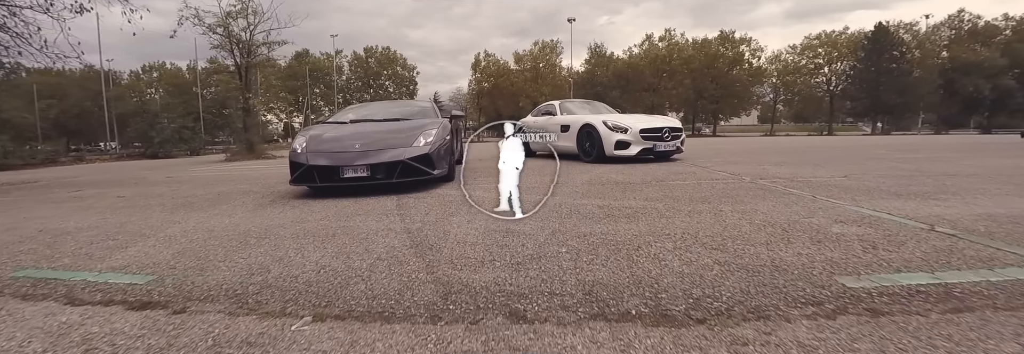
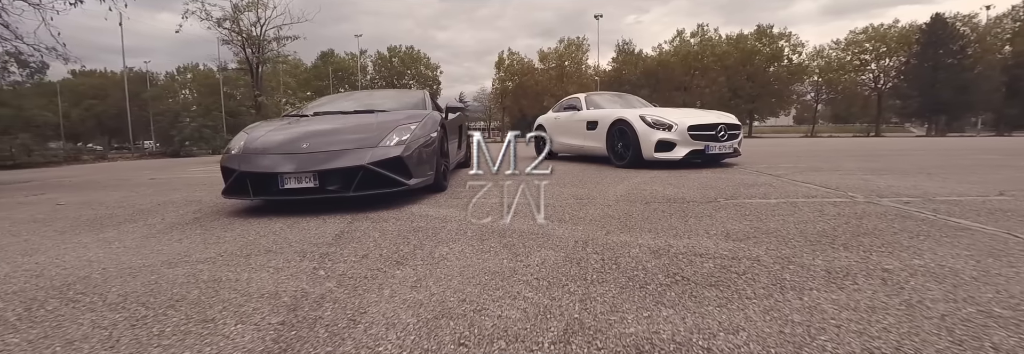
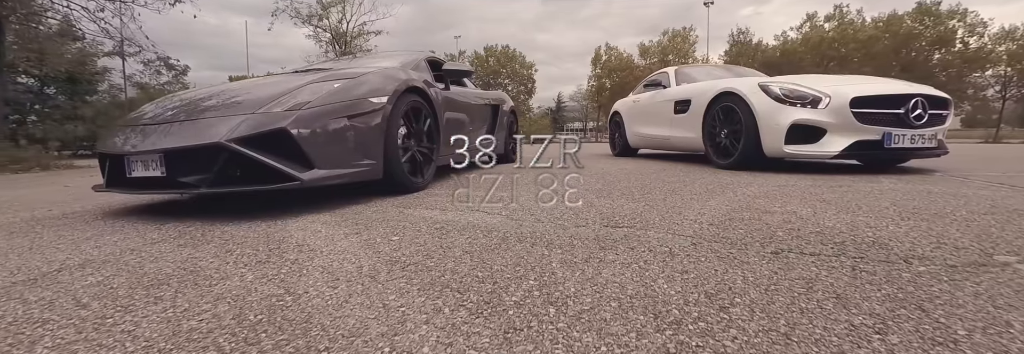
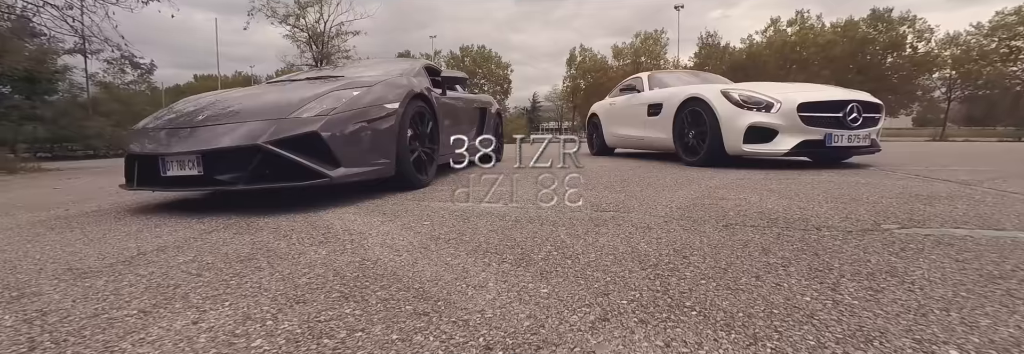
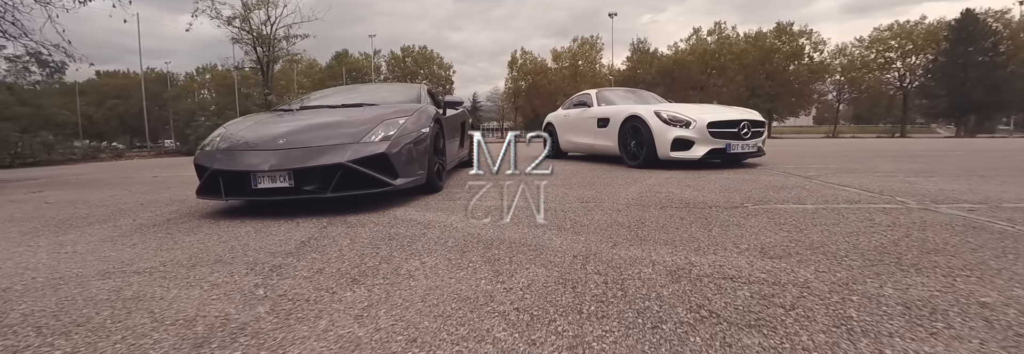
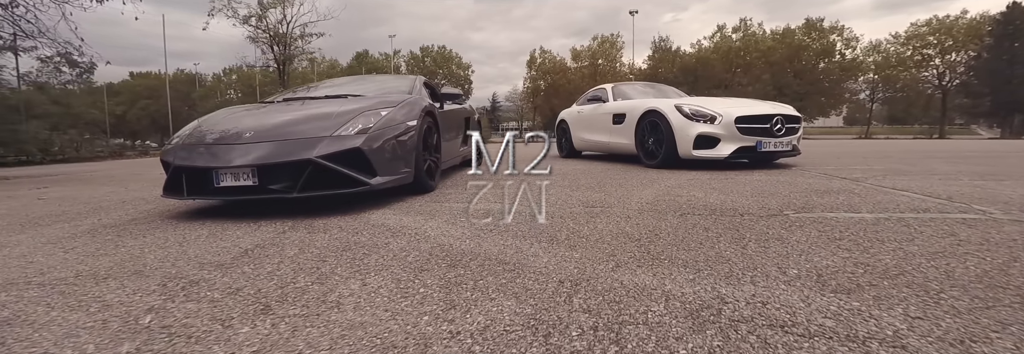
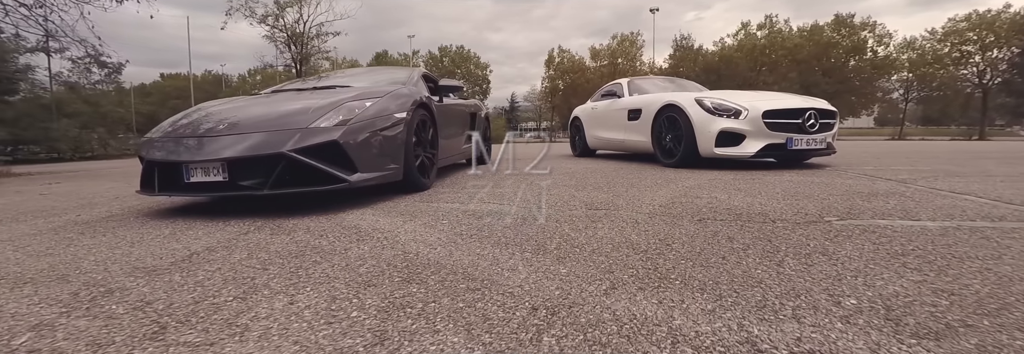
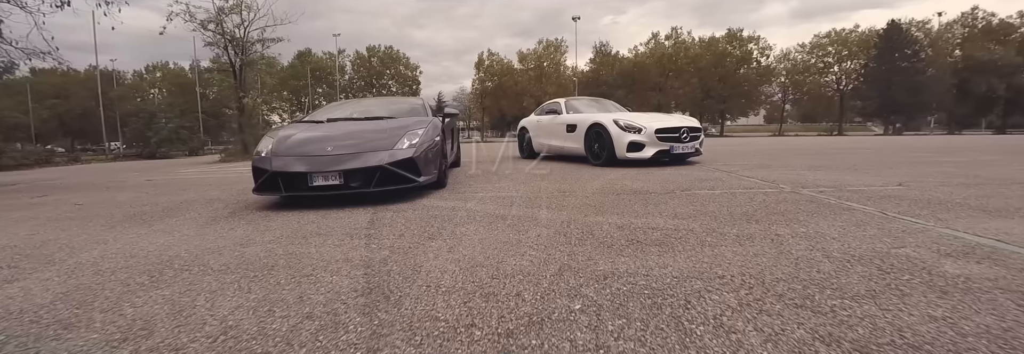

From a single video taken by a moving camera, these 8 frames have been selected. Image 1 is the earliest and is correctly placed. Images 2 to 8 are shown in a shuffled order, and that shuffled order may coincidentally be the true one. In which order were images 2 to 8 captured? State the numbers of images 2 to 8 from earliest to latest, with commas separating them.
8, 2, 5, 6, 7, 4, 3
